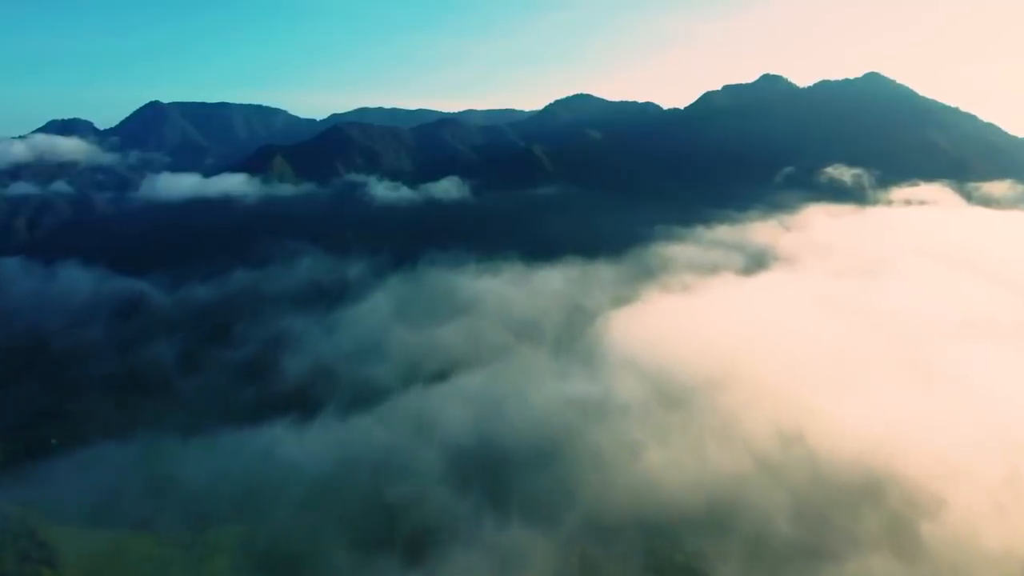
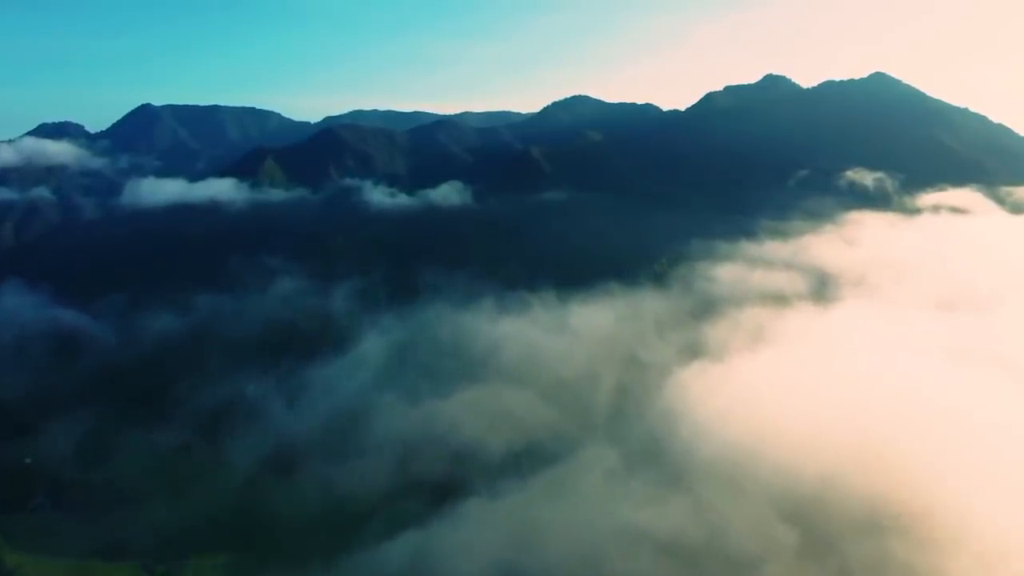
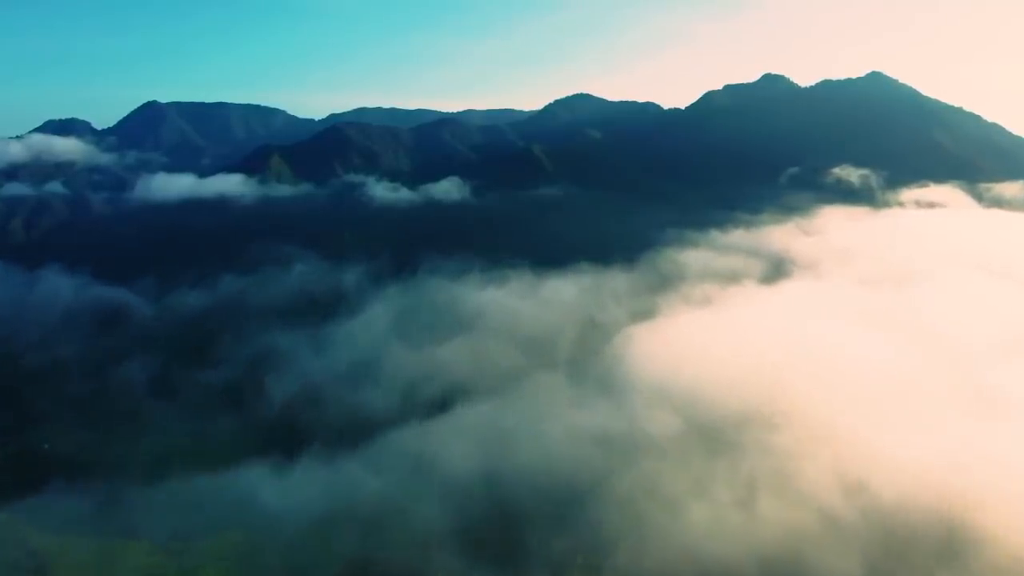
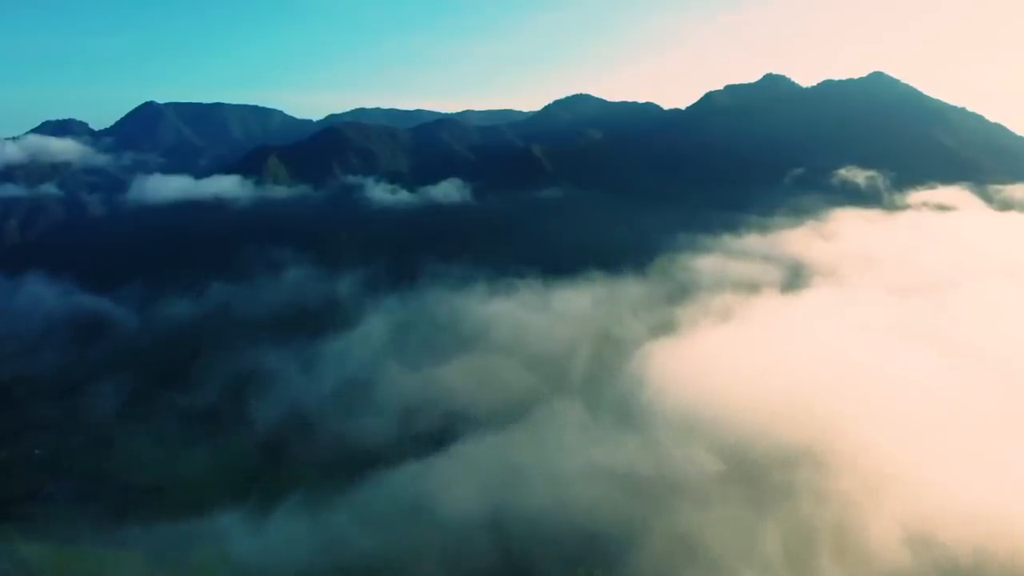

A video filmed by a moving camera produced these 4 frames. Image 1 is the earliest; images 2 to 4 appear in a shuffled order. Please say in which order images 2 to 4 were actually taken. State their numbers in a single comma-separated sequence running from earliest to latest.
3, 4, 2
